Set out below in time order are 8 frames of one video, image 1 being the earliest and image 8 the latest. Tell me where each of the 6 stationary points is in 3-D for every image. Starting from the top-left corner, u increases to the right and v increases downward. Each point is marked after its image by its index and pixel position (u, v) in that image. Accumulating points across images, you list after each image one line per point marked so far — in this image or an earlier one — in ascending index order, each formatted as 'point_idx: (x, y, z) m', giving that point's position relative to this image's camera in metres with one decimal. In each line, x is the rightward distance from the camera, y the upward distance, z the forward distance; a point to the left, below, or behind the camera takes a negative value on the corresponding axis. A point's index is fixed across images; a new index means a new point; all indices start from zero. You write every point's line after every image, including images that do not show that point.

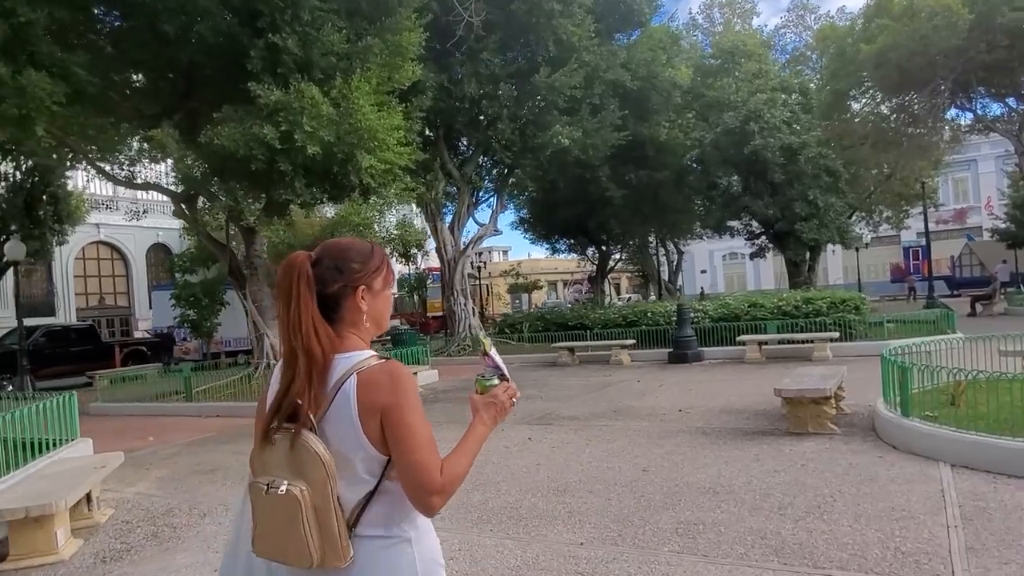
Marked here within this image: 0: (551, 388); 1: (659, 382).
0: (+0.6, -1.5, +11.8) m
1: (+2.2, -1.4, +11.7) m
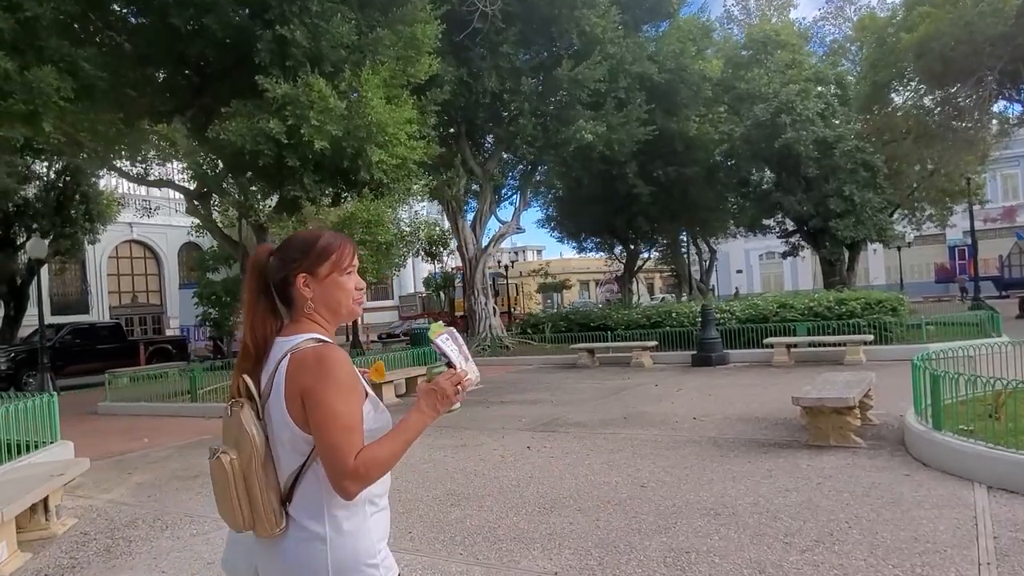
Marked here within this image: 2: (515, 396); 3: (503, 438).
0: (+0.8, -1.4, +11.3) m
1: (+2.4, -1.3, +11.1) m
2: (0.0, -1.5, +11.1) m
3: (-0.1, -1.5, +8.1) m
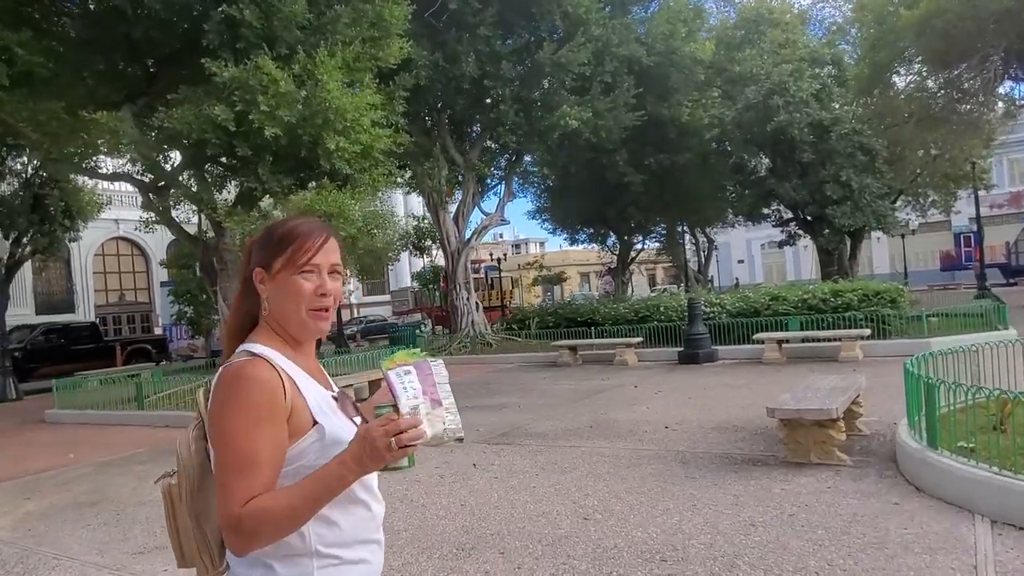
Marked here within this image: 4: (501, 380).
0: (+0.3, -1.4, +10.5) m
1: (+1.9, -1.3, +10.3) m
2: (-0.4, -1.4, +10.4) m
3: (-0.5, -1.5, +7.4) m
4: (-0.1, -1.4, +12.5) m
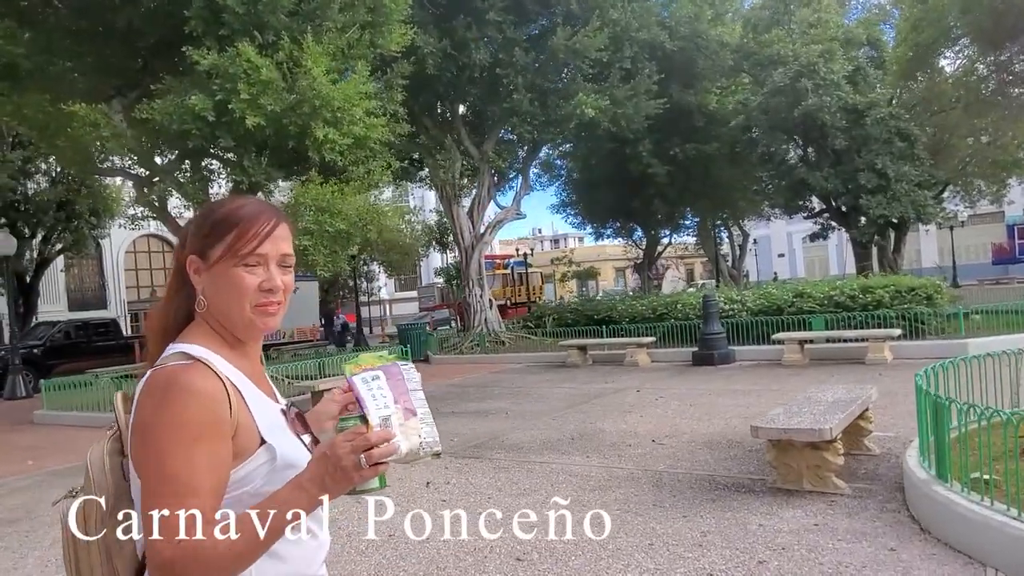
0: (+0.3, -1.3, +9.8) m
1: (+1.8, -1.2, +9.5) m
2: (-0.5, -1.4, +9.7) m
3: (-0.8, -1.5, +6.7) m
4: (-0.1, -1.4, +11.8) m
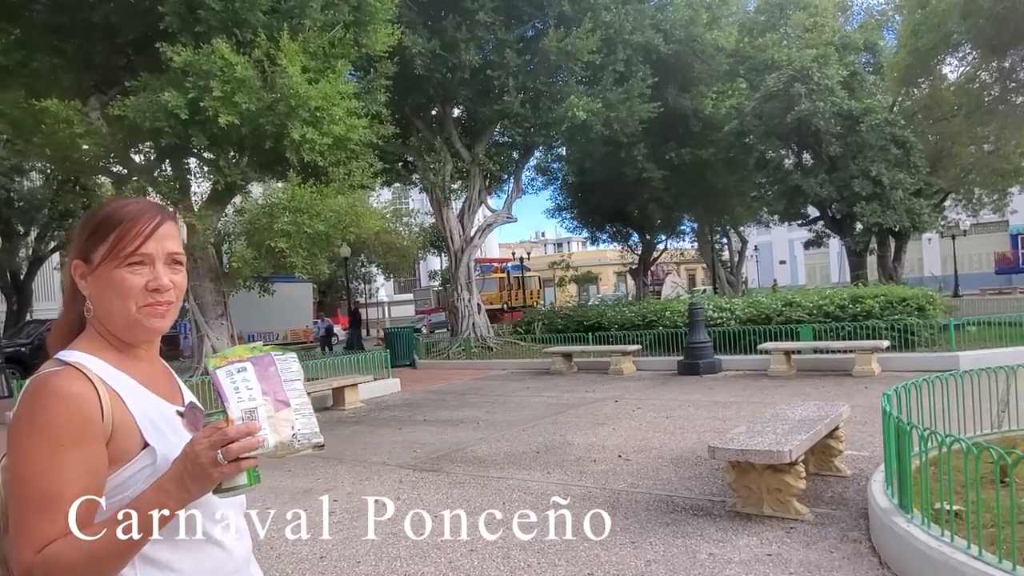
0: (0.0, -1.4, +9.5) m
1: (+1.6, -1.3, +9.2) m
2: (-0.8, -1.5, +9.5) m
3: (-1.1, -1.5, +6.5) m
4: (-0.4, -1.4, +11.5) m
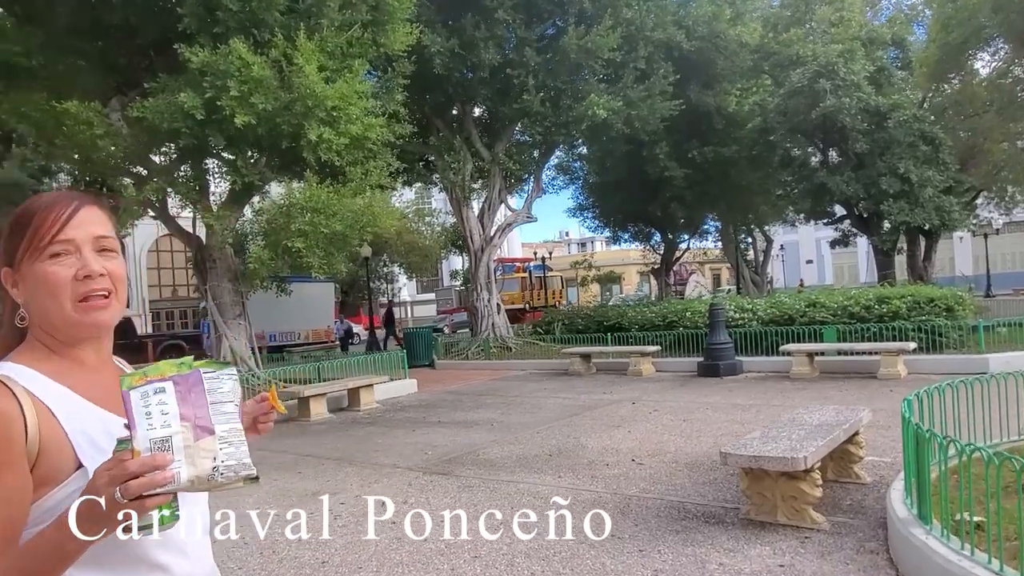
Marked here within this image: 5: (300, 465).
0: (+0.2, -1.4, +9.4) m
1: (+1.7, -1.3, +9.1) m
2: (-0.6, -1.5, +9.4) m
3: (-1.0, -1.5, +6.4) m
4: (-0.1, -1.4, +11.4) m
5: (-1.9, -1.6, +7.2) m
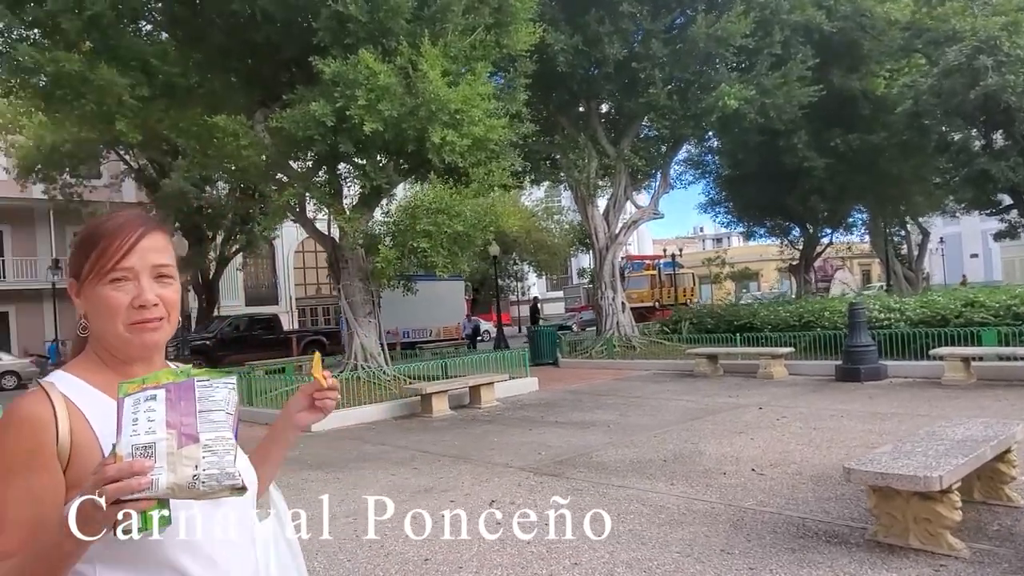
0: (+1.6, -1.4, +9.1) m
1: (+3.1, -1.3, +8.6) m
2: (+0.8, -1.4, +9.2) m
3: (-0.1, -1.5, +6.4) m
4: (+1.6, -1.4, +11.2) m
5: (-0.9, -1.6, +7.3) m
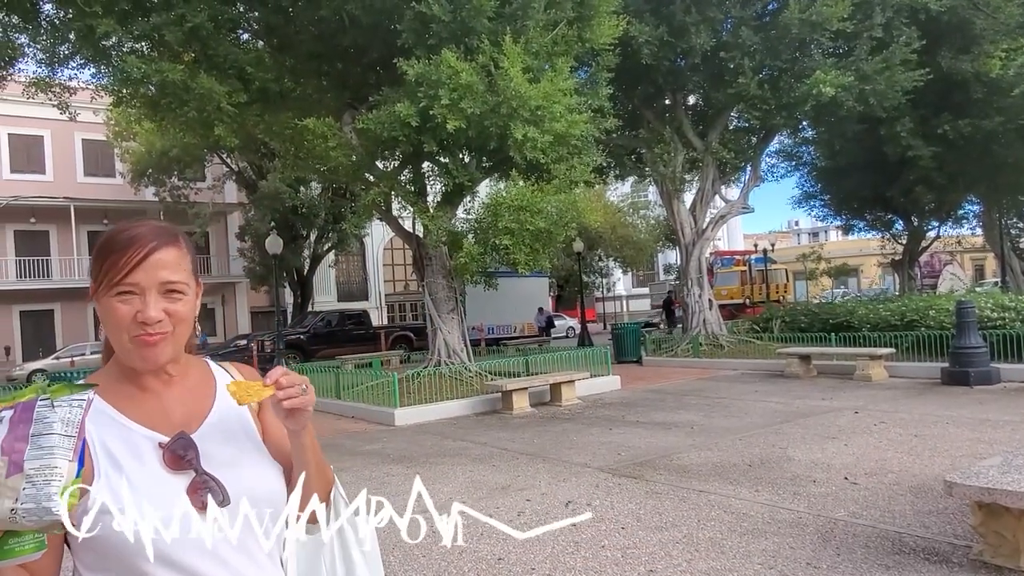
0: (+2.5, -1.4, +8.8) m
1: (+3.9, -1.3, +8.1) m
2: (+1.8, -1.4, +9.0) m
3: (+0.5, -1.5, +6.2) m
4: (+2.8, -1.4, +10.8) m
5: (-0.1, -1.6, +7.3) m
